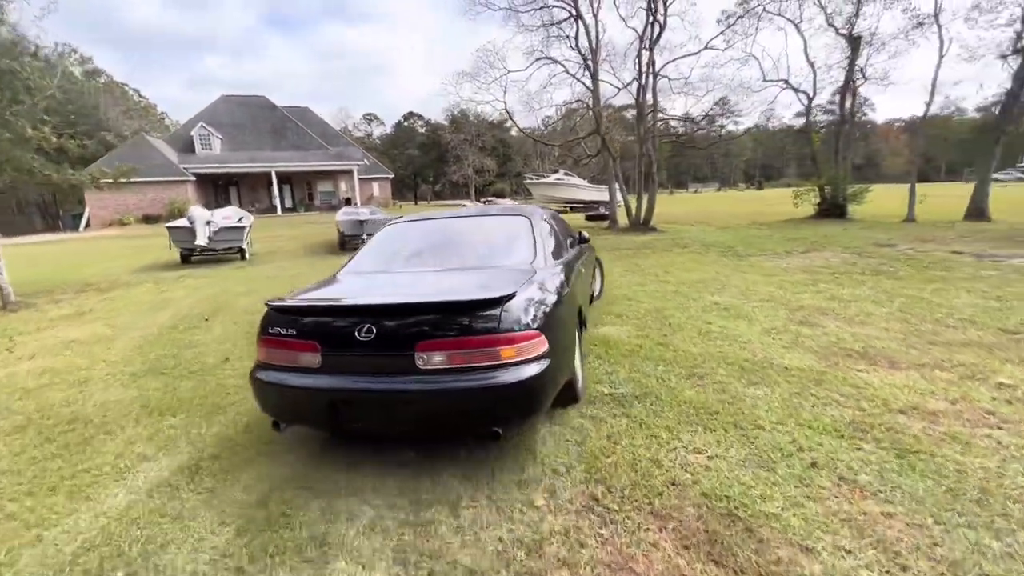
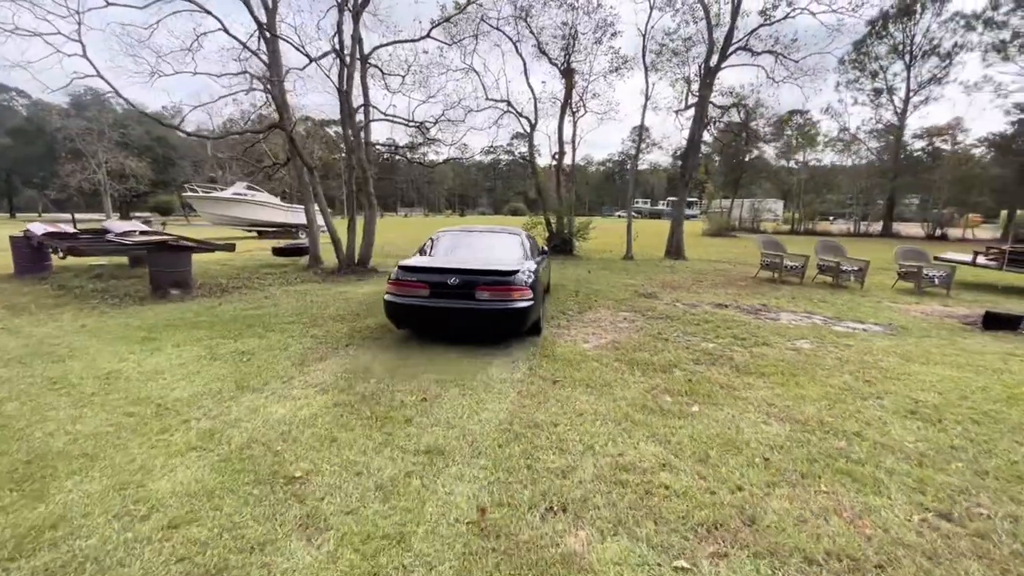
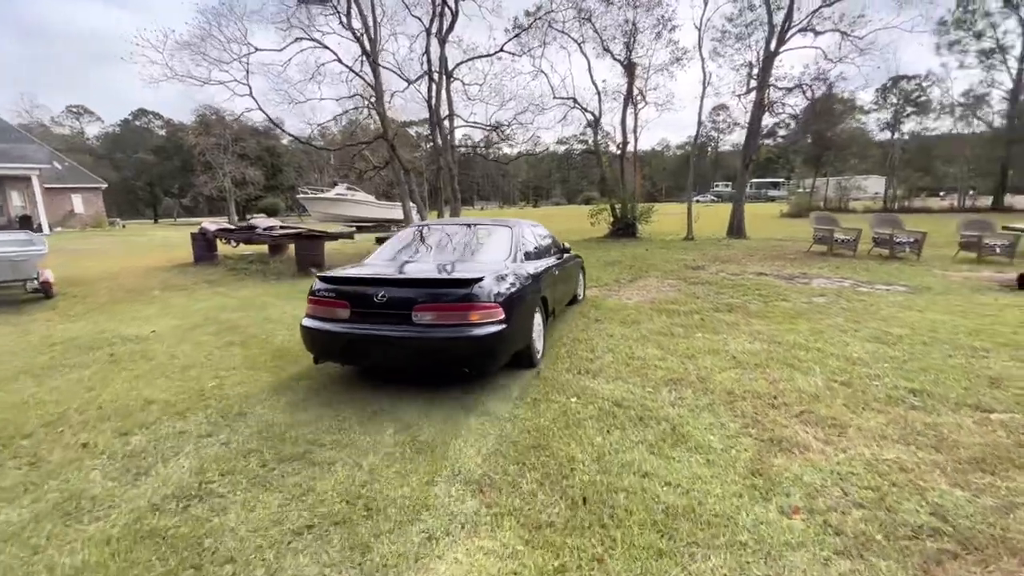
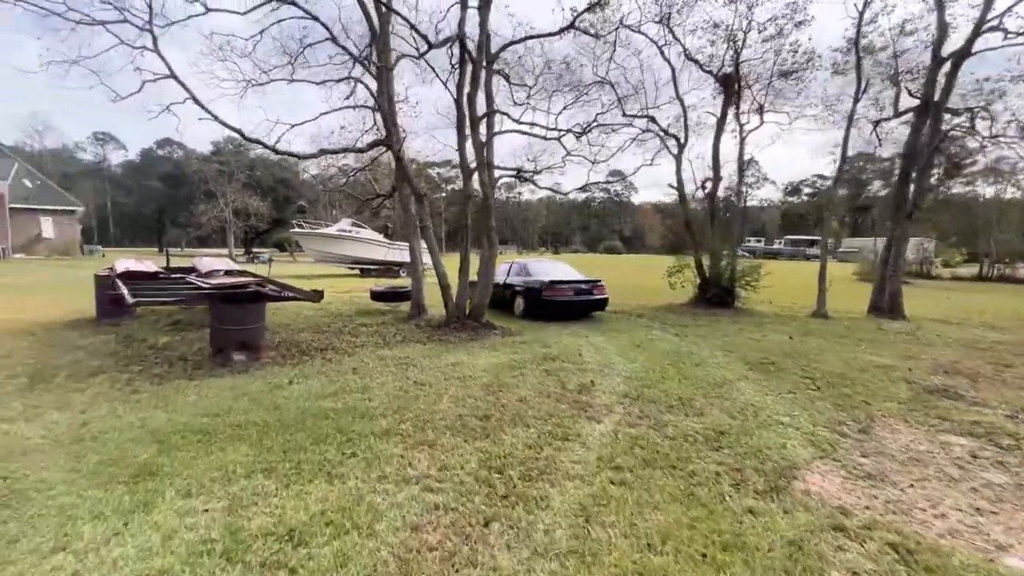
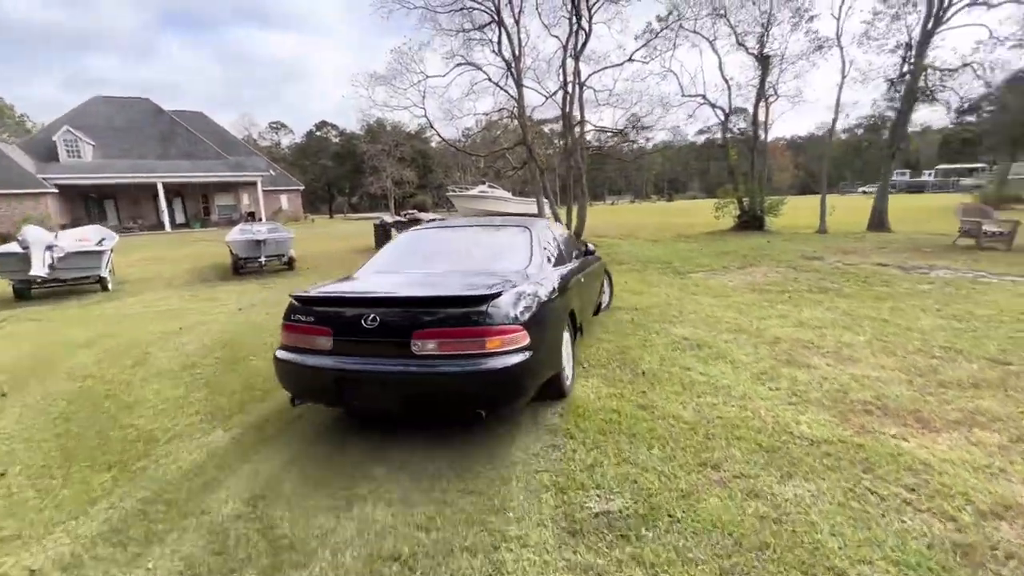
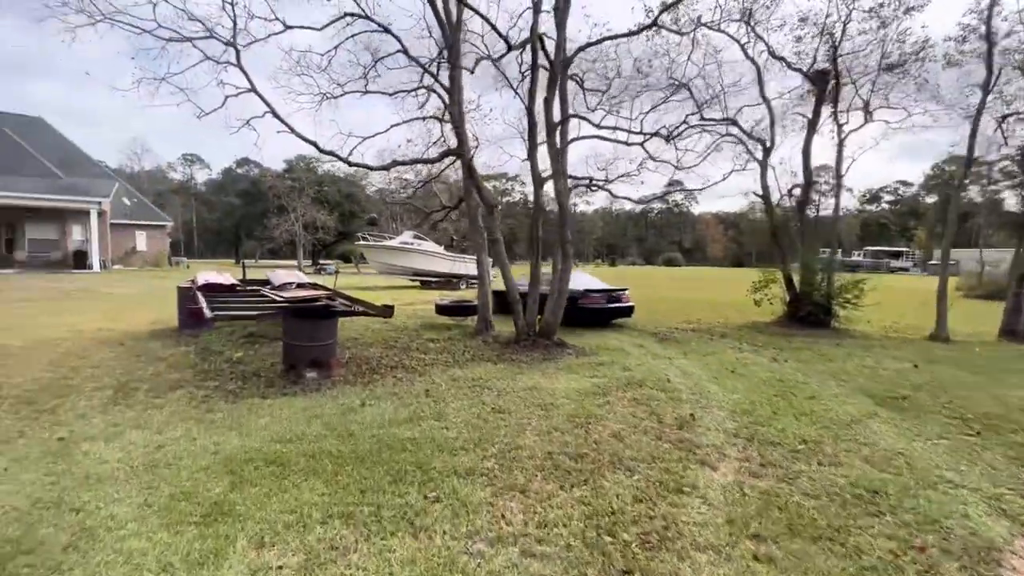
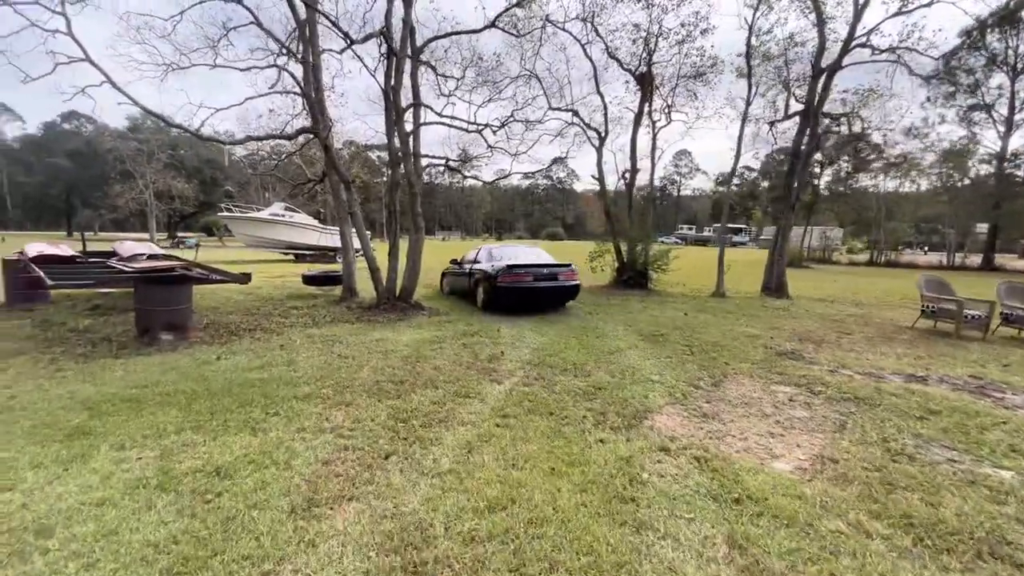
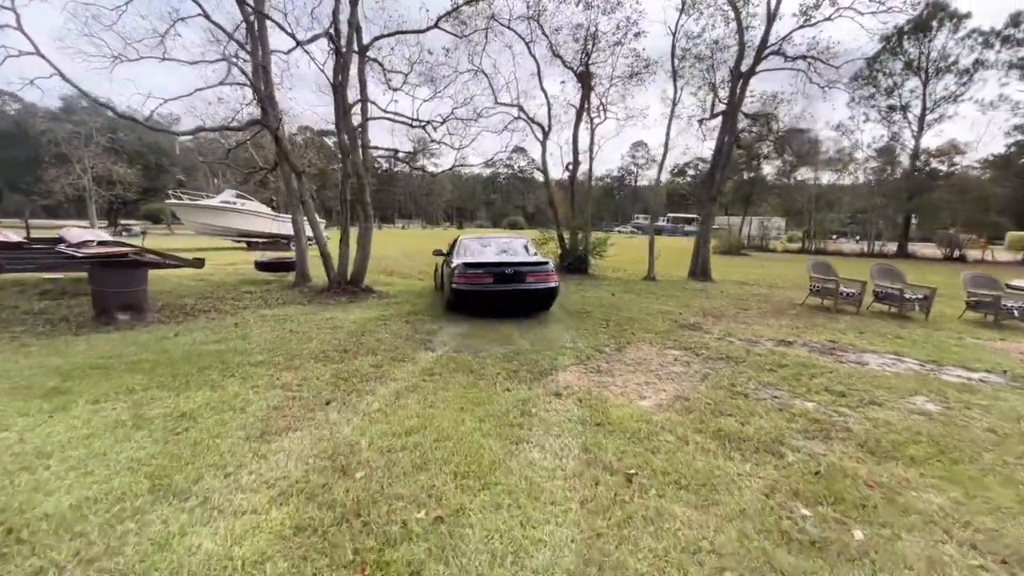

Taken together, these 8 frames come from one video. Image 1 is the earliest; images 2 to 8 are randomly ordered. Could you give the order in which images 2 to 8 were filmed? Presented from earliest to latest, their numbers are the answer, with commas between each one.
5, 3, 2, 8, 7, 4, 6
